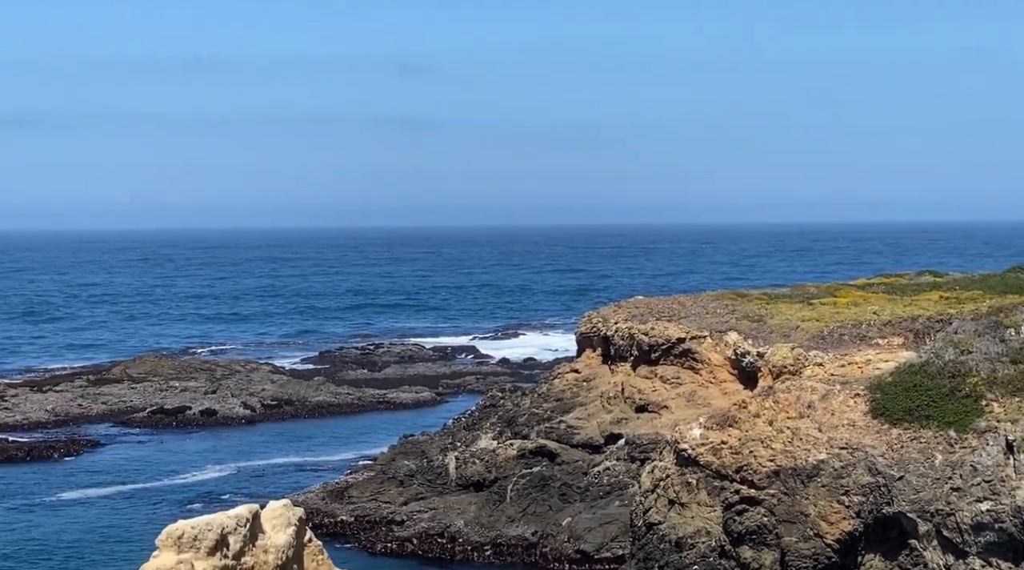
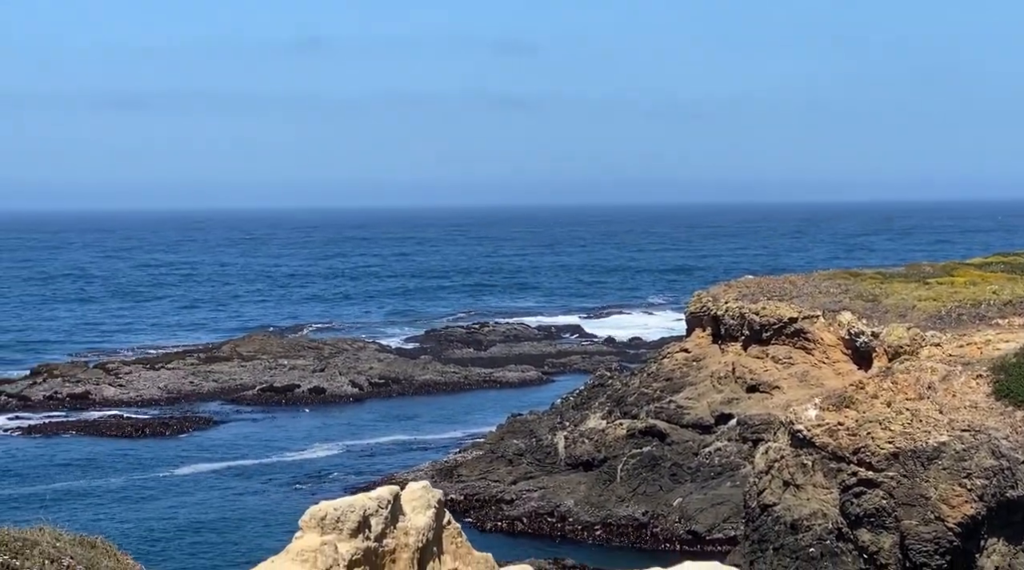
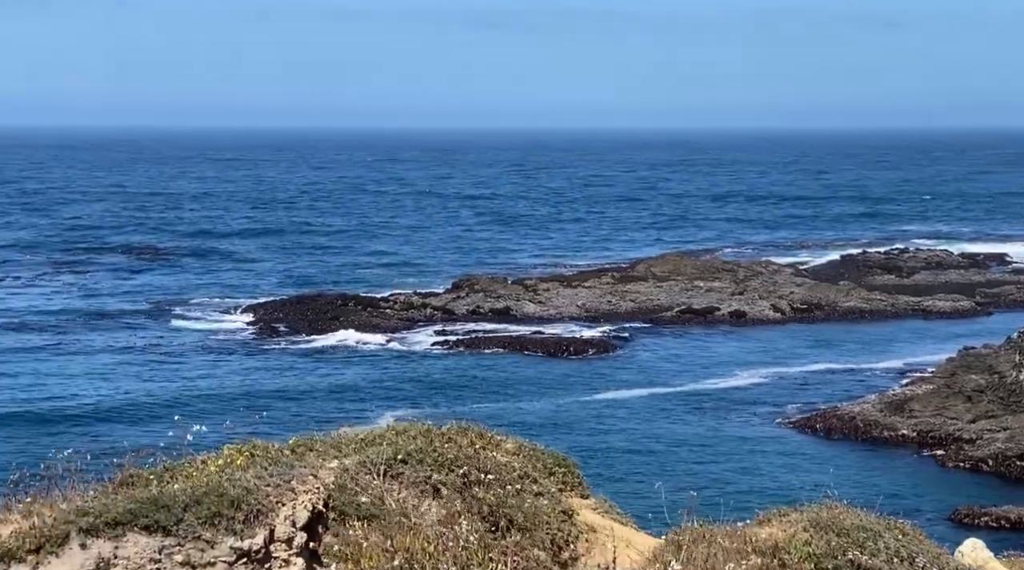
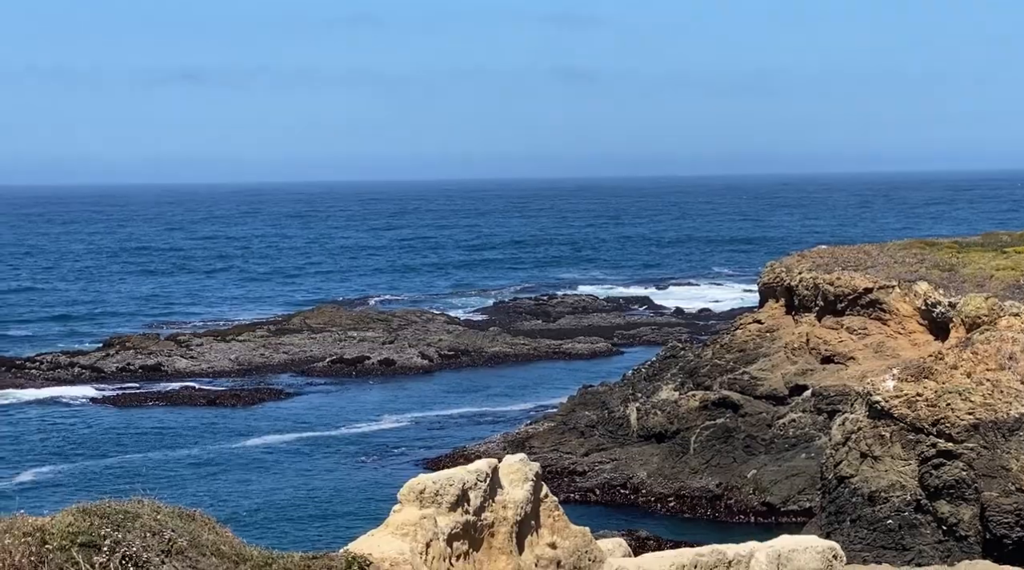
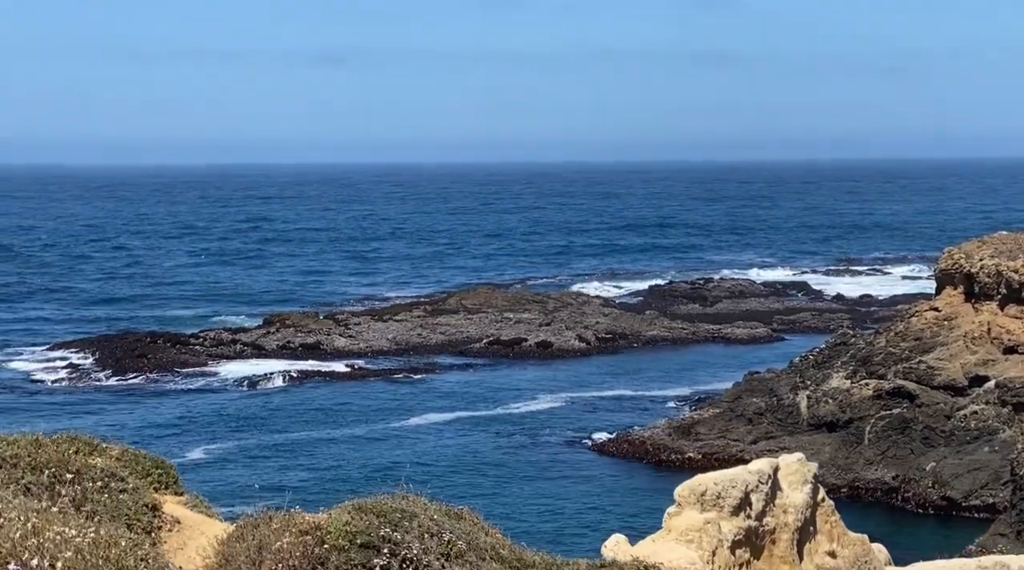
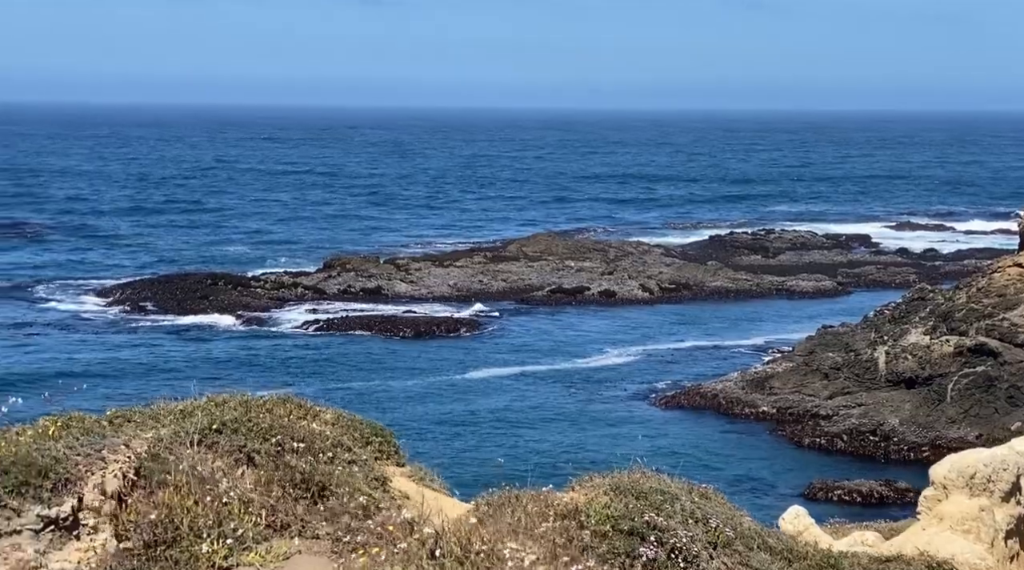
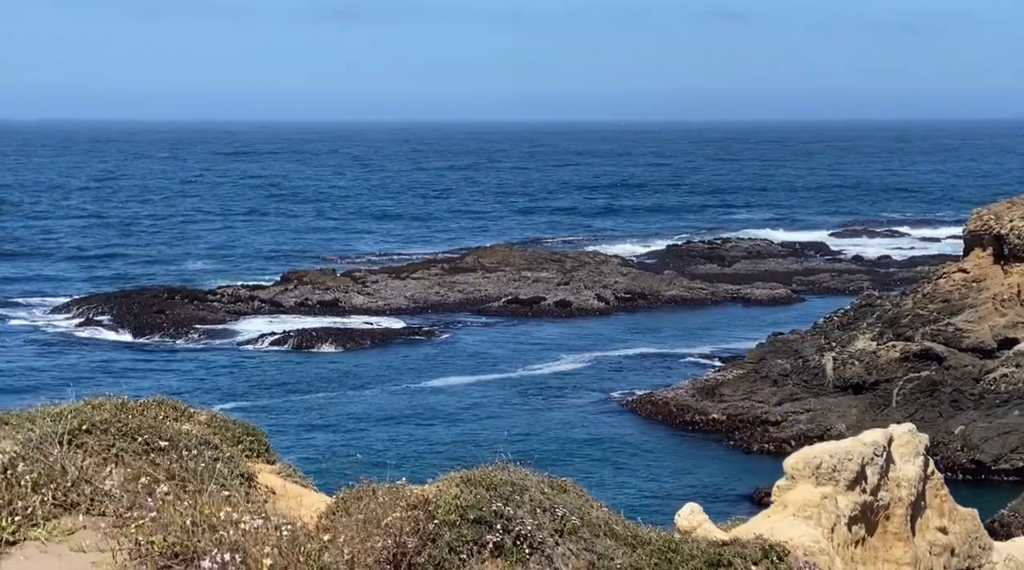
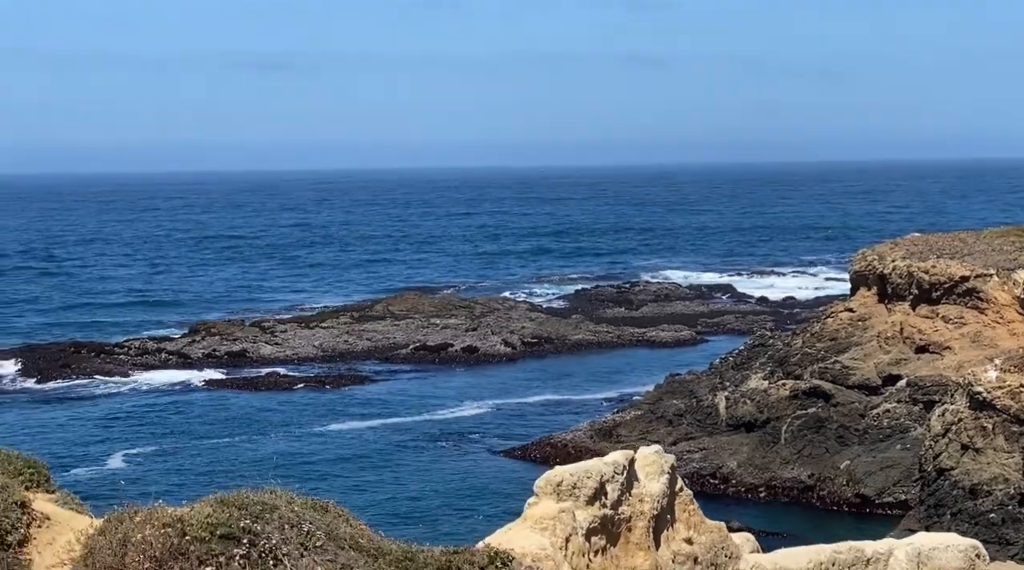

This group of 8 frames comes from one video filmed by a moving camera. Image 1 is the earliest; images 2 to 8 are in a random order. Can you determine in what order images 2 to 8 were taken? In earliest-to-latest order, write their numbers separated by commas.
2, 4, 8, 5, 7, 6, 3
